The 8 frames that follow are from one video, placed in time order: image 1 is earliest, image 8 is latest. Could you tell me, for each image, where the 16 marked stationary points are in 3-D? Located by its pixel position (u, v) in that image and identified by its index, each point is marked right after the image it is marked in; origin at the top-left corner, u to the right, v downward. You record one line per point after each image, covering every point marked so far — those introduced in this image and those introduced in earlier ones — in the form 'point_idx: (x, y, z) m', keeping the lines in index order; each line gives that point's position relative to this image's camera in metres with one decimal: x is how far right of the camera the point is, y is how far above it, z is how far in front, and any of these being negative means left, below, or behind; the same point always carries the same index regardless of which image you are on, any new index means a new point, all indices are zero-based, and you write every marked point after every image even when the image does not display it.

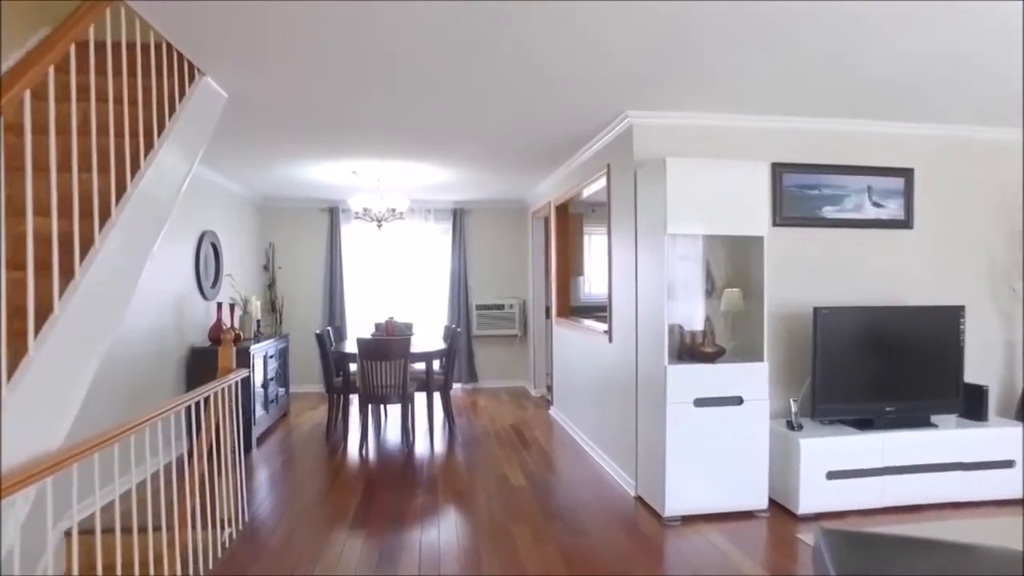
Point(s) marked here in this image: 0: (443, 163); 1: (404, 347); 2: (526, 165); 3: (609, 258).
0: (-0.5, +0.8, +5.0) m
1: (-0.6, -0.3, +4.4) m
2: (+0.1, +0.9, +5.2) m
3: (+0.5, +0.2, +3.9) m
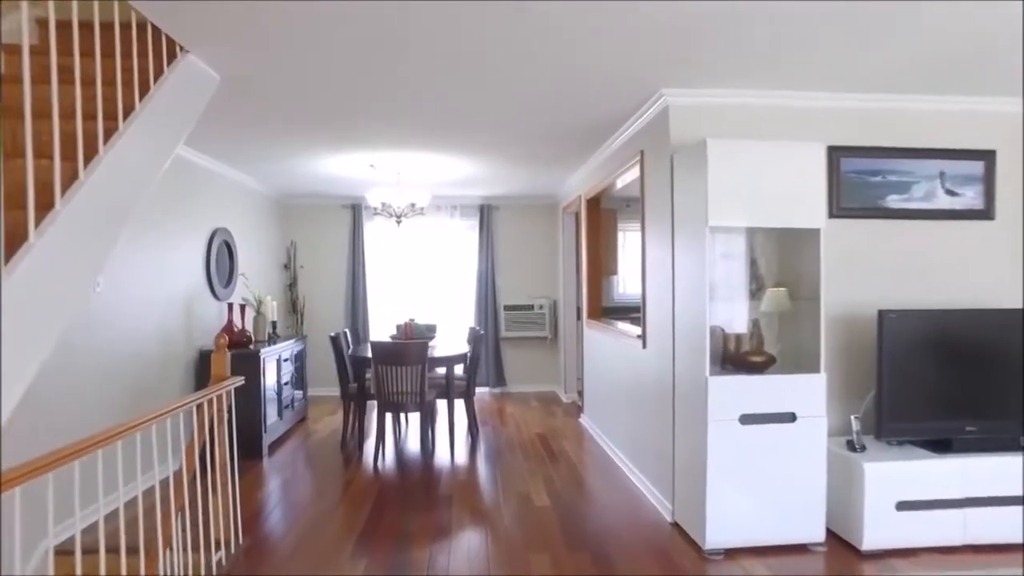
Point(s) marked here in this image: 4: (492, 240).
0: (-0.3, +0.8, +4.7) m
1: (-0.5, -0.3, +4.1) m
2: (+0.3, +0.9, +4.9) m
3: (+0.6, +0.2, +3.6) m
4: (-0.2, +0.4, +6.7) m
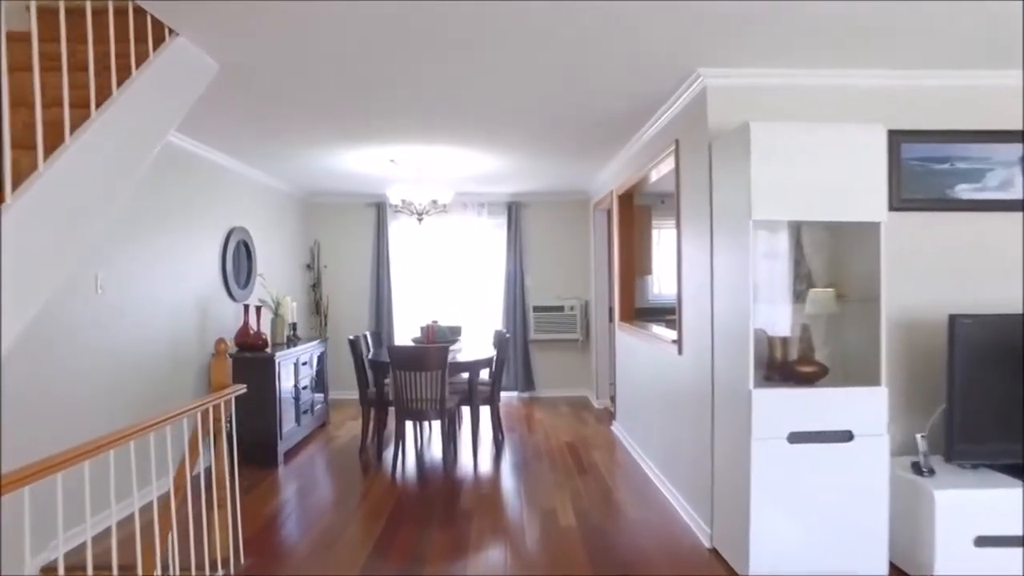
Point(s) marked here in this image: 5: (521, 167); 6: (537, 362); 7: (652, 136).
0: (-0.2, +0.8, +4.5) m
1: (-0.4, -0.4, +3.9) m
2: (+0.4, +0.9, +4.6) m
3: (+0.7, +0.2, +3.3) m
4: (+0.1, +0.4, +6.4) m
5: (+0.1, +0.8, +5.1) m
6: (+0.2, -0.6, +6.5) m
7: (+0.7, +0.8, +3.9) m
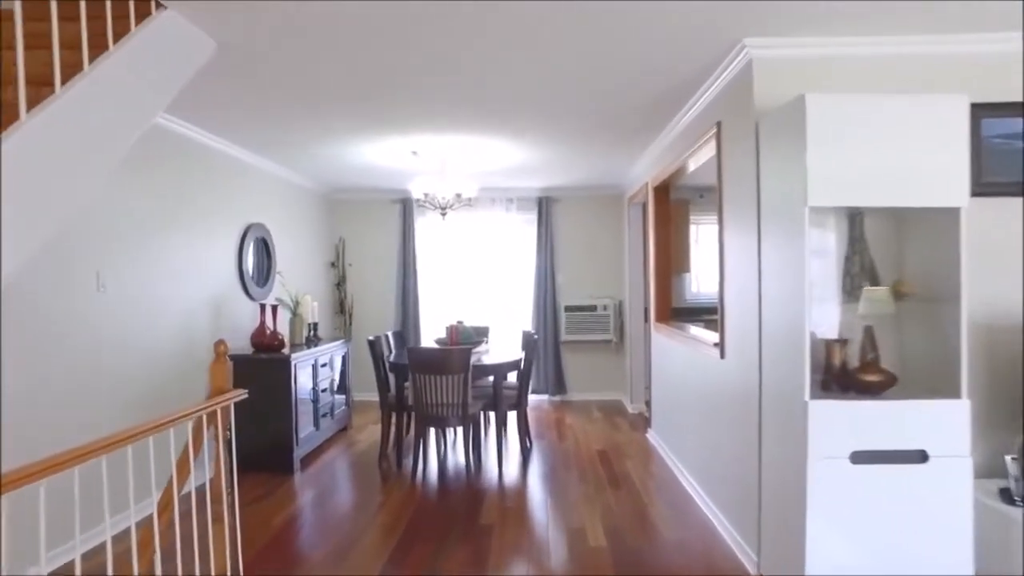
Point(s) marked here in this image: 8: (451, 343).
0: (0.0, +0.9, +4.2) m
1: (-0.2, -0.3, +3.6) m
2: (+0.6, +0.9, +4.3) m
3: (+0.9, +0.2, +3.0) m
4: (+0.3, +0.4, +6.2) m
5: (+0.3, +0.8, +4.8) m
6: (+0.5, -0.6, +6.2) m
7: (+0.9, +0.8, +3.7) m
8: (-0.4, -0.3, +4.4) m
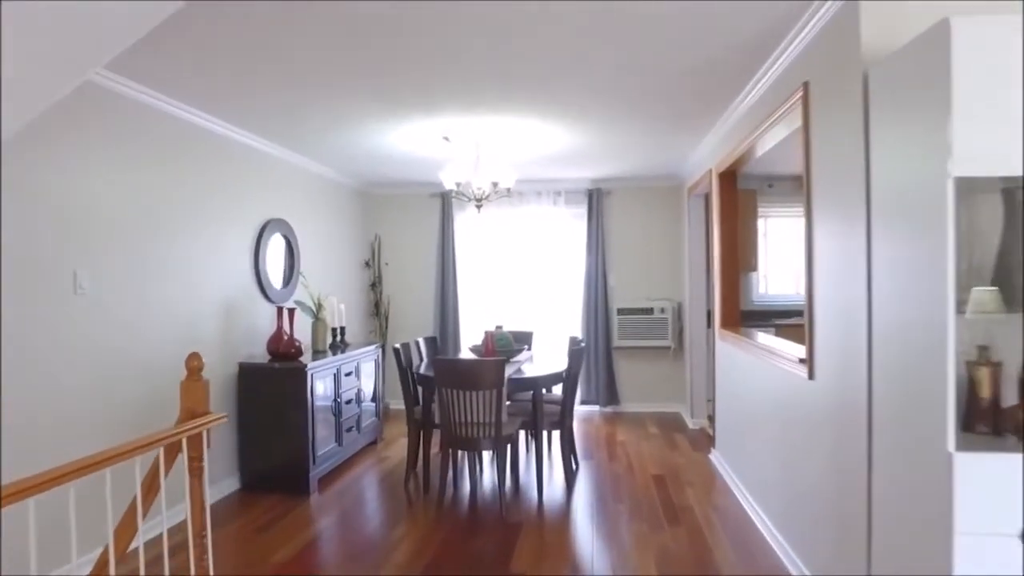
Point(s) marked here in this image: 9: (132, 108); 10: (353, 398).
0: (+0.2, +0.8, +3.7) m
1: (-0.1, -0.3, +3.1) m
2: (+0.8, +0.9, +3.8) m
3: (+1.0, +0.2, +2.5) m
4: (+0.7, +0.4, +5.6) m
5: (+0.5, +0.8, +4.3) m
6: (+0.8, -0.6, +5.7) m
7: (+1.1, +0.8, +3.1) m
8: (-0.1, -0.3, +3.9) m
9: (-1.6, +0.8, +3.2) m
10: (-0.9, -0.6, +4.3) m
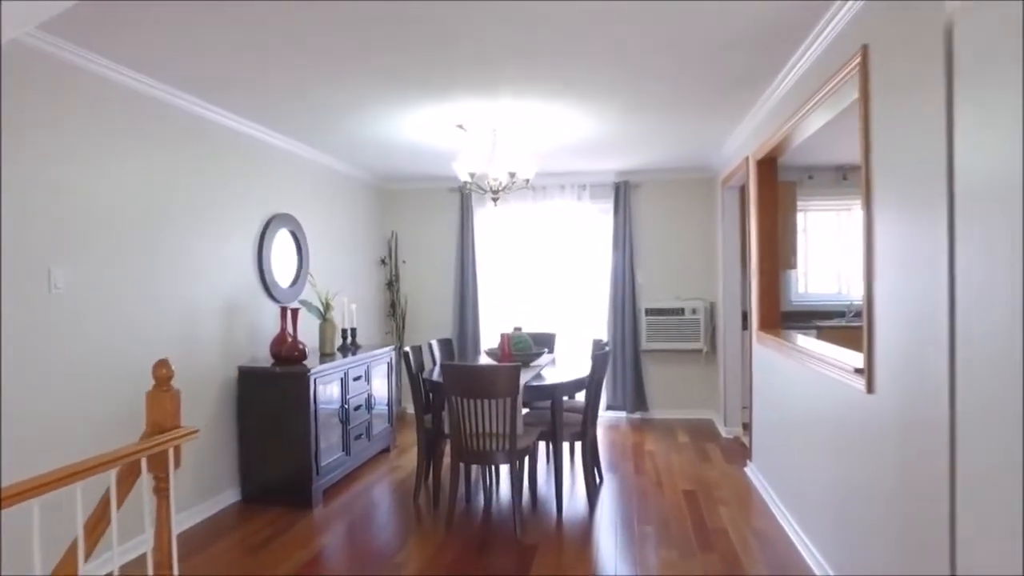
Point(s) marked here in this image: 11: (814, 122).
0: (+0.3, +0.8, +3.4) m
1: (0.0, -0.3, +2.9) m
2: (+0.9, +0.9, +3.5) m
3: (+1.0, +0.2, +2.2) m
4: (+0.8, +0.4, +5.3) m
5: (+0.6, +0.8, +4.0) m
6: (+1.0, -0.6, +5.4) m
7: (+1.1, +0.8, +2.8) m
8: (0.0, -0.3, +3.6) m
9: (-1.6, +0.8, +3.0) m
10: (-0.8, -0.6, +4.1) m
11: (+1.3, +0.7, +3.2) m
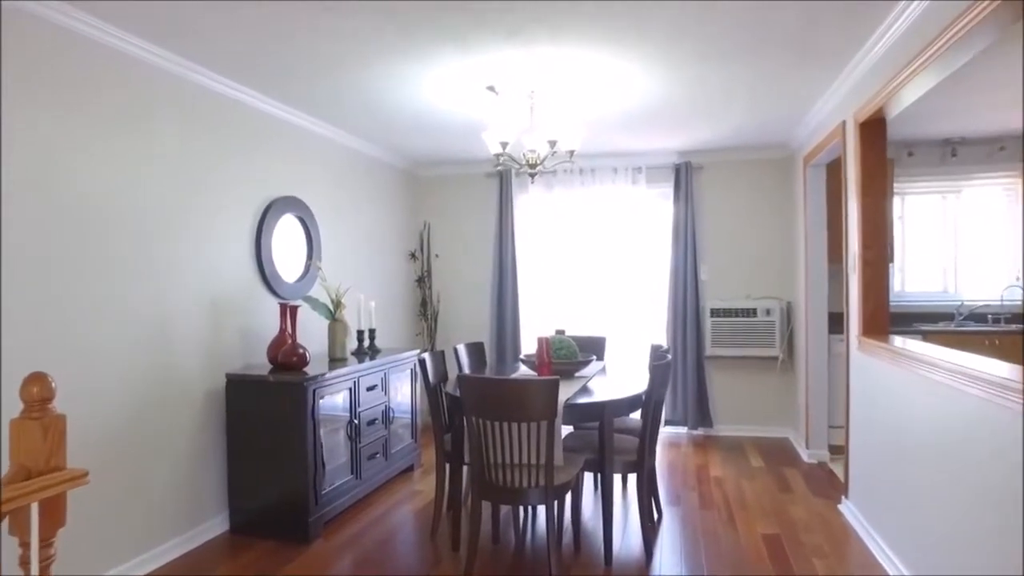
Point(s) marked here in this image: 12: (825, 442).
0: (+0.5, +0.9, +2.8) m
1: (+0.1, -0.3, +2.3) m
2: (+1.1, +0.9, +2.8) m
3: (+1.1, +0.2, +1.5) m
4: (+1.1, +0.5, +4.6) m
5: (+0.8, +0.9, +3.3) m
6: (+1.3, -0.6, +4.7) m
7: (+1.2, +0.8, +2.1) m
8: (+0.1, -0.3, +3.0) m
9: (-1.4, +0.8, +2.5) m
10: (-0.6, -0.6, +3.5) m
11: (+1.4, +0.7, +2.5) m
12: (+1.7, -0.8, +4.0) m
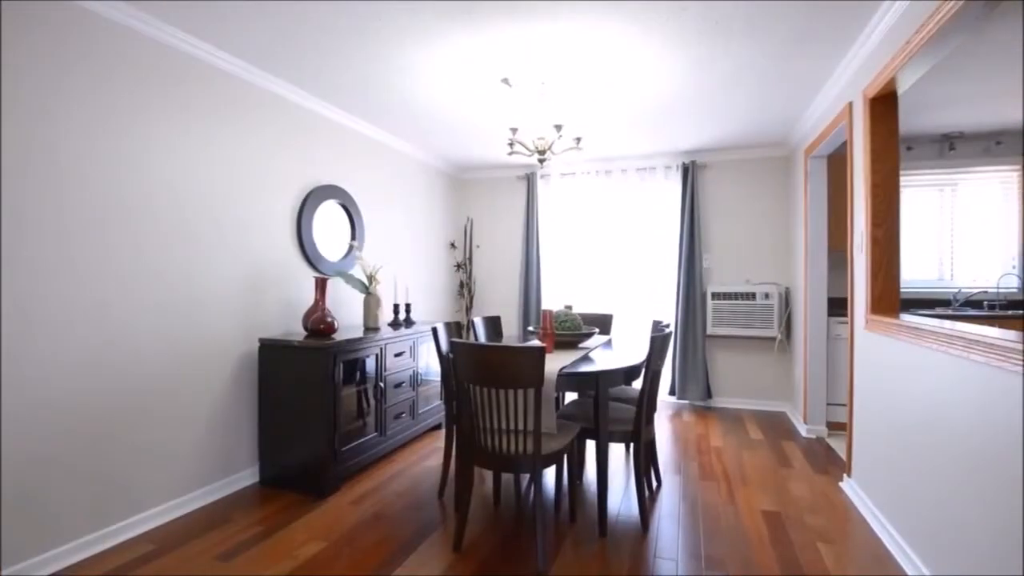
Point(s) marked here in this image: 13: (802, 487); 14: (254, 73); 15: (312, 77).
0: (+0.5, +1.0, +3.0) m
1: (+0.1, -0.2, +2.4) m
2: (+1.1, +1.0, +3.0) m
3: (+1.1, +0.3, +1.6) m
4: (+1.2, +0.5, +4.8) m
5: (+0.9, +0.9, +3.5) m
6: (+1.3, -0.5, +4.8) m
7: (+1.3, +0.9, +2.2) m
8: (+0.2, -0.2, +3.2) m
9: (-1.4, +0.9, +2.7) m
10: (-0.6, -0.5, +3.7) m
11: (+1.4, +0.8, +2.7) m
12: (+1.7, -0.7, +4.1) m
13: (+1.3, -0.9, +3.3) m
14: (-1.1, +0.9, +3.2) m
15: (-1.0, +1.0, +3.3) m
